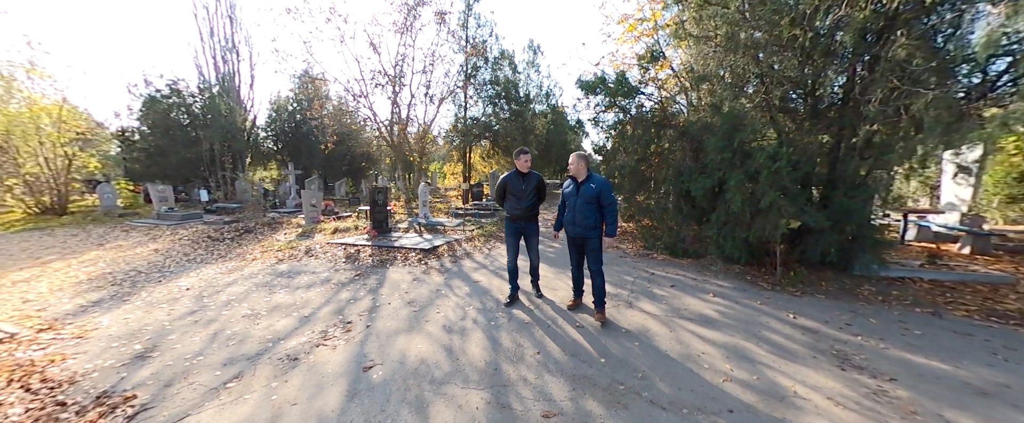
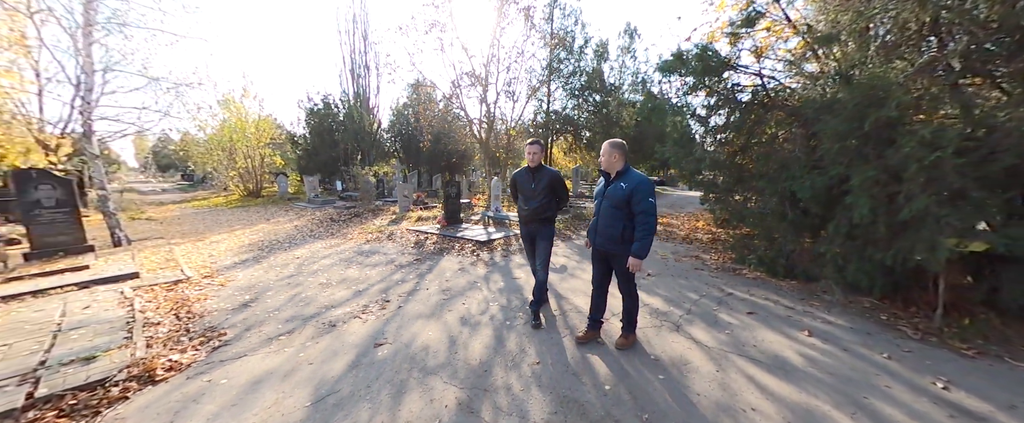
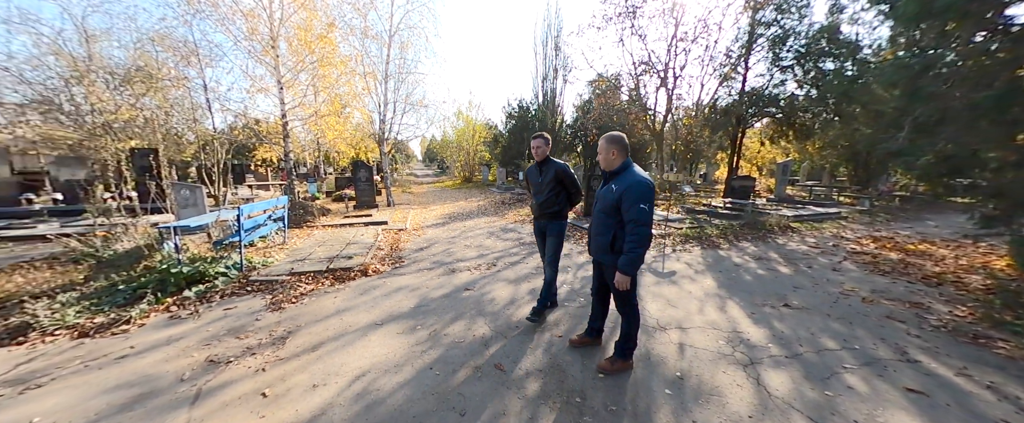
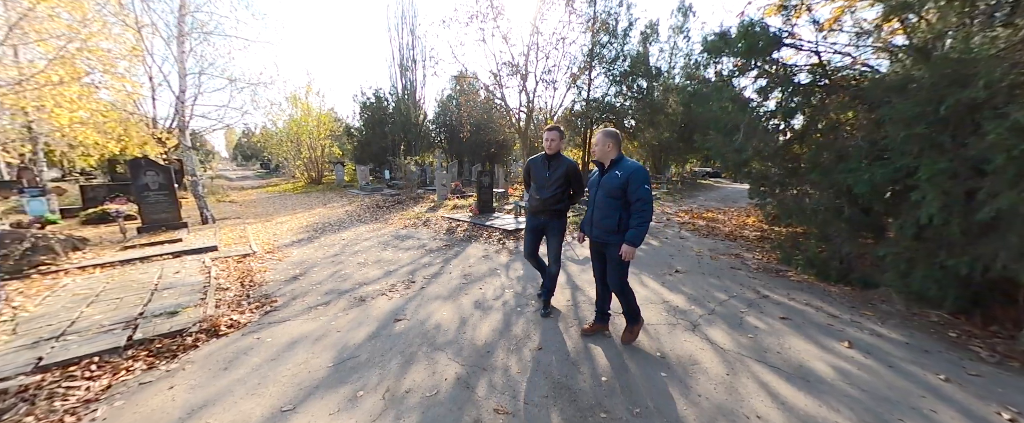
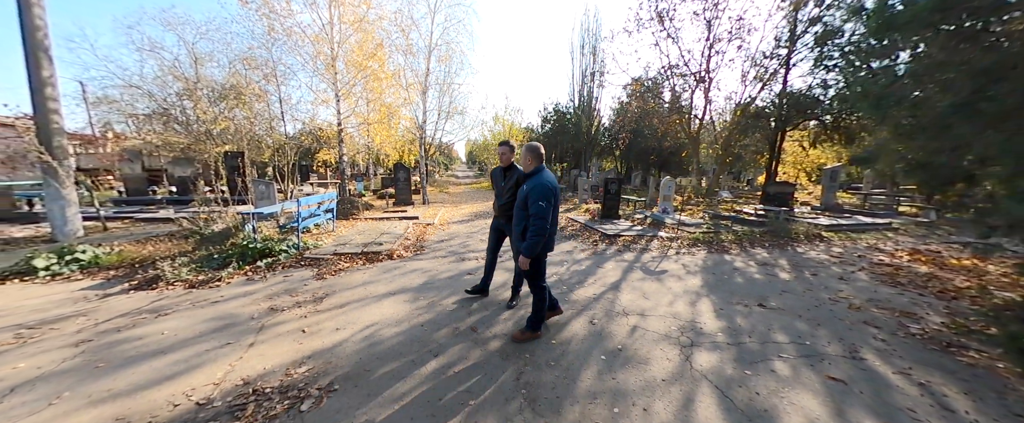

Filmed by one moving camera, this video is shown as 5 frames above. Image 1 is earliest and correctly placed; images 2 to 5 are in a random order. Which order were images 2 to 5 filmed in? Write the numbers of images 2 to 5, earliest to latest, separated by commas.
2, 4, 3, 5
